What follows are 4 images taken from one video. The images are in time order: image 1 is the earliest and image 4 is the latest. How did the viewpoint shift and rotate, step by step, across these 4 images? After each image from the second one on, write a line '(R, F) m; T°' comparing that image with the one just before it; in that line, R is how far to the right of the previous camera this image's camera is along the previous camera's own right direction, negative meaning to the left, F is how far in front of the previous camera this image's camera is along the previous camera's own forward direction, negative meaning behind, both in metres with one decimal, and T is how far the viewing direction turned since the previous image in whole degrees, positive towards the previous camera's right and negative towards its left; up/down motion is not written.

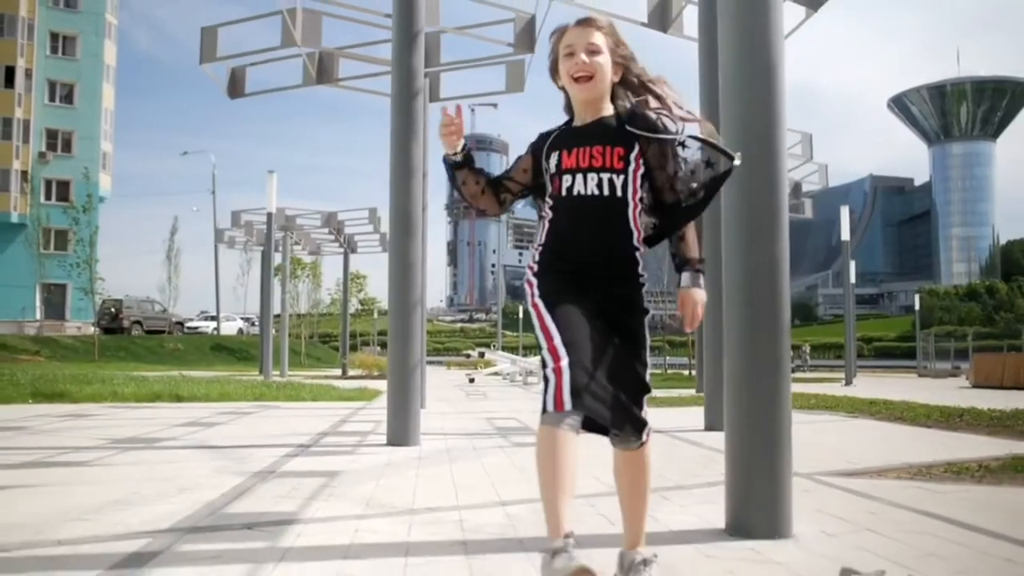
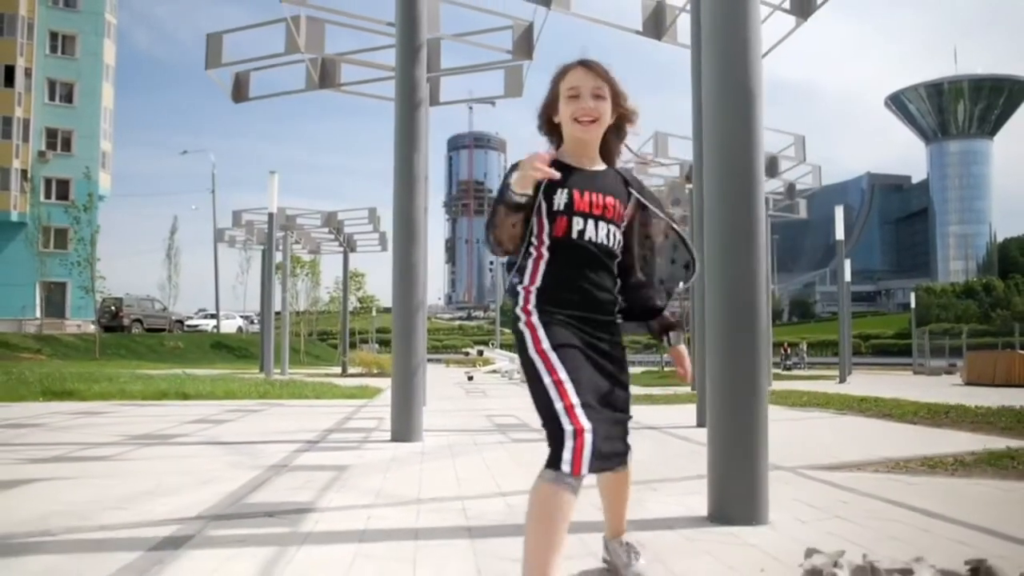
(0.0, -0.3) m; 0°
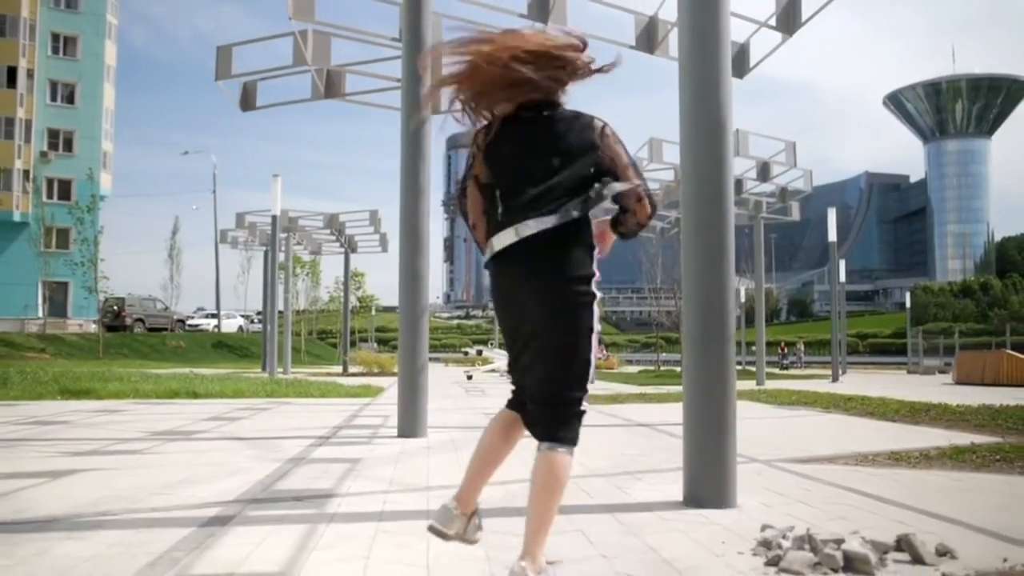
(0.0, -0.5) m; 0°
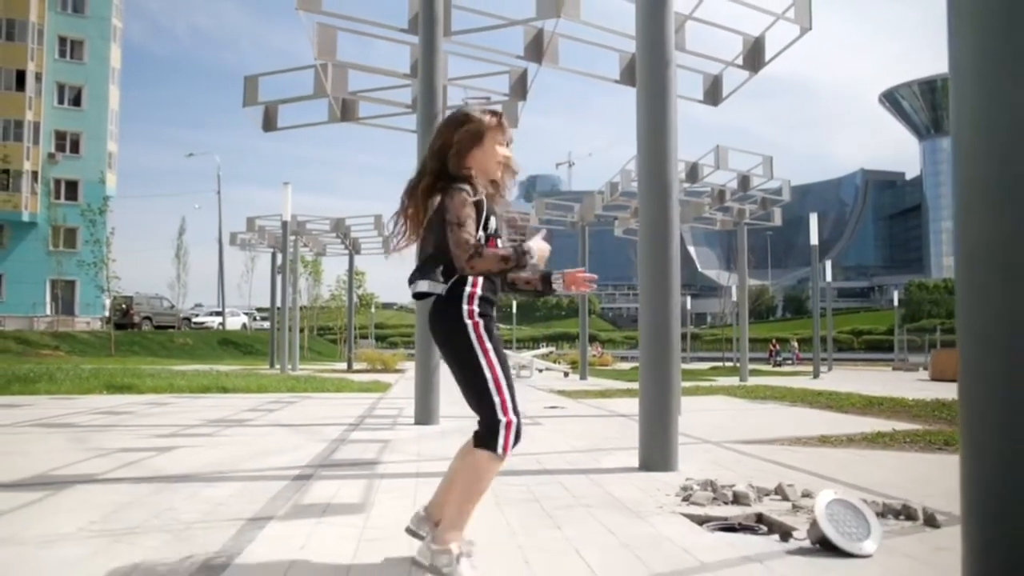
(0.0, -1.3) m; 0°
